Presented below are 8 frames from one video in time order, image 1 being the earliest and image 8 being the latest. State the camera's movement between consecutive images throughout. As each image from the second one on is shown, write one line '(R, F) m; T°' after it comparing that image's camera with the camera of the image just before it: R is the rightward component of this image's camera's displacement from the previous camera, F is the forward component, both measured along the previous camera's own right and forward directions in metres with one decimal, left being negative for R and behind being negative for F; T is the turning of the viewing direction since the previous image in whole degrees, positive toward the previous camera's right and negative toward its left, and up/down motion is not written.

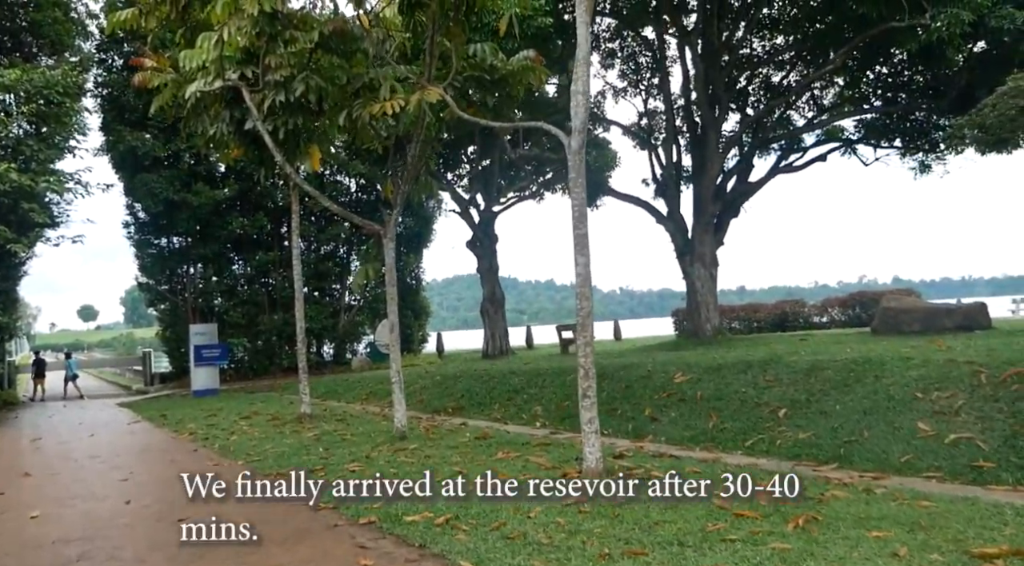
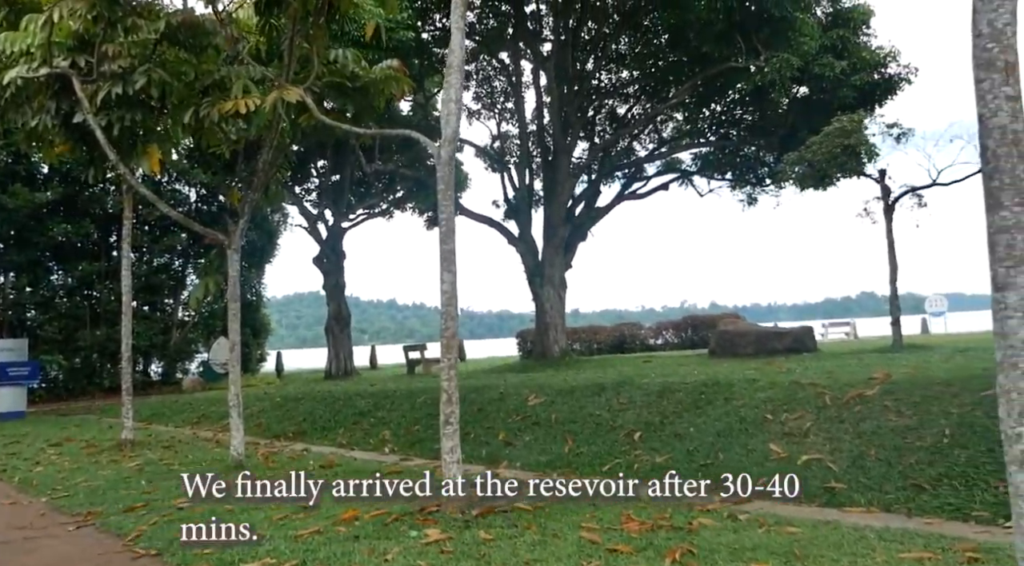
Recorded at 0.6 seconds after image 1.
(-0.2, +0.3) m; +11°
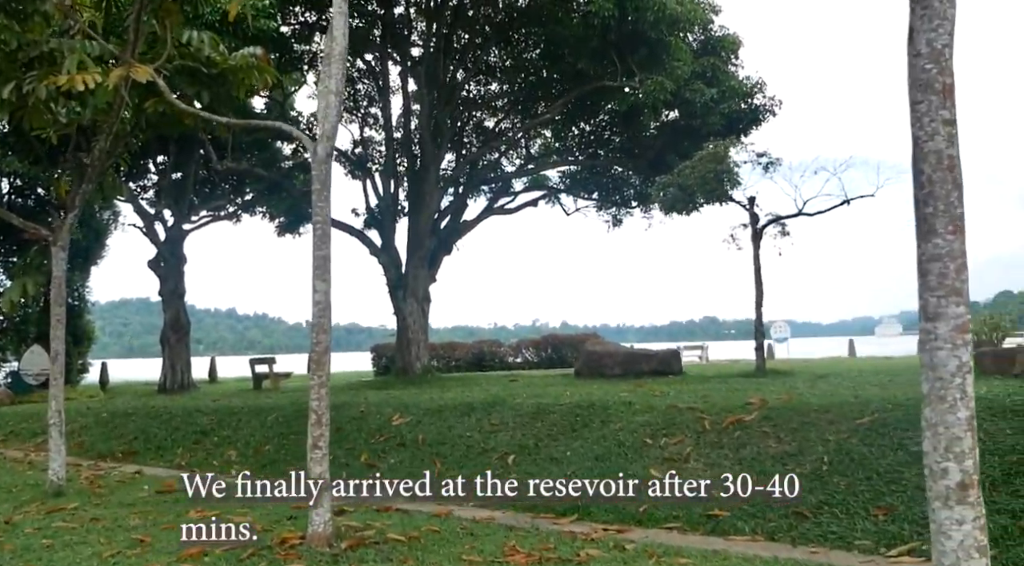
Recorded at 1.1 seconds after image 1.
(-0.2, +0.5) m; +11°
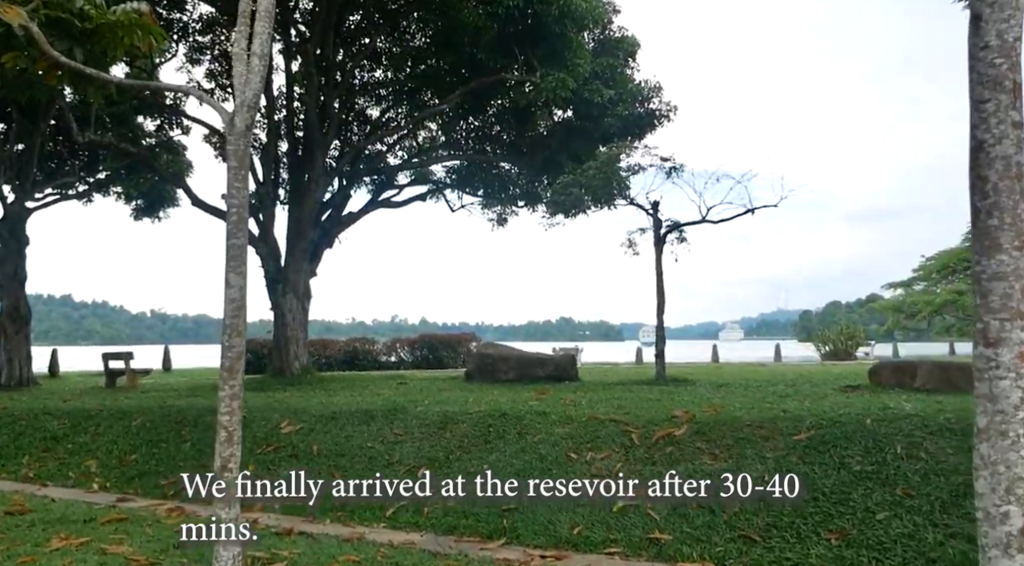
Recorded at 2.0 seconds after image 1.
(-0.5, +0.6) m; +10°
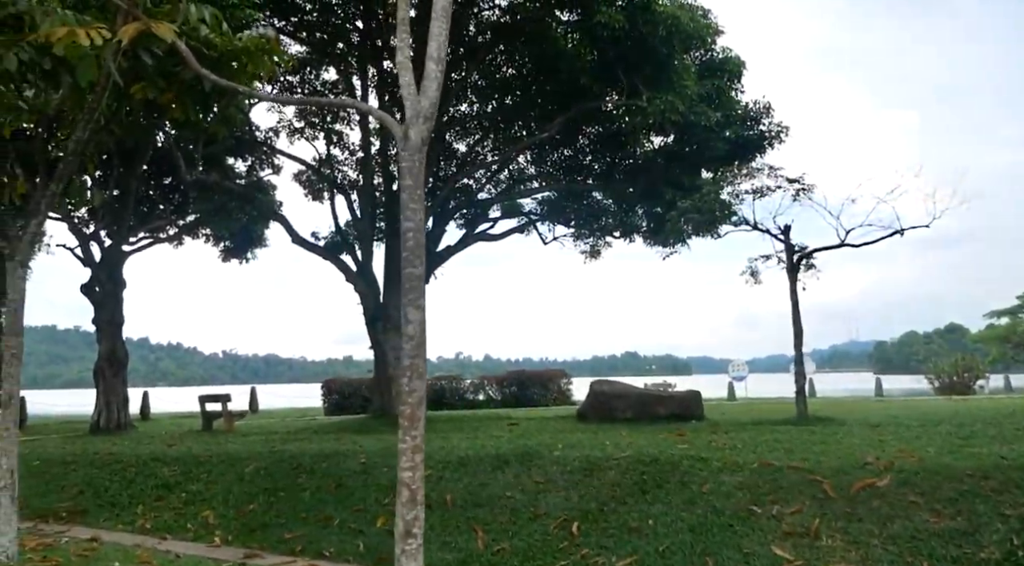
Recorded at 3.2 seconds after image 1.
(-0.9, +0.7) m; -4°
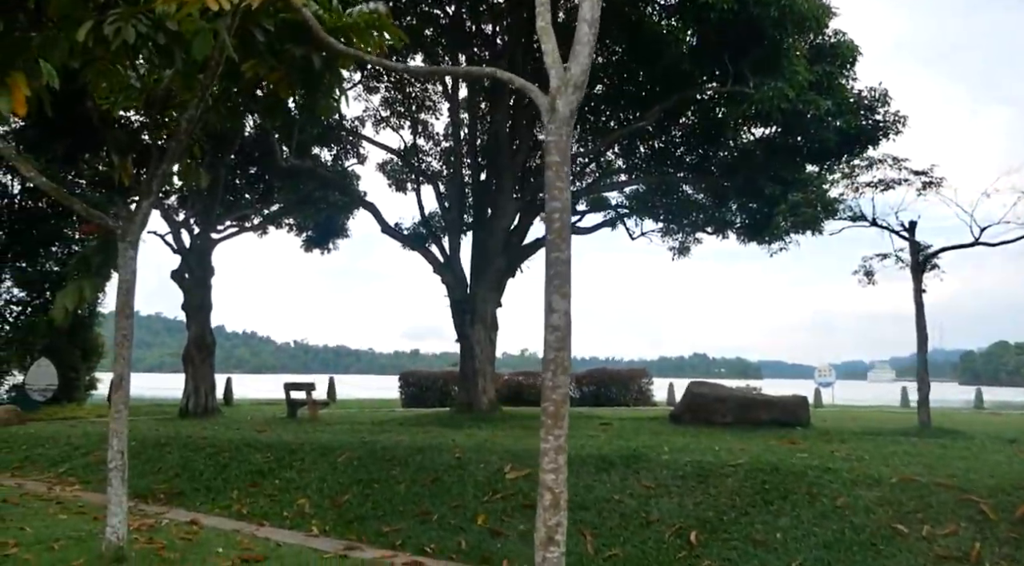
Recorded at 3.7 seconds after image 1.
(-0.4, +0.4) m; -5°
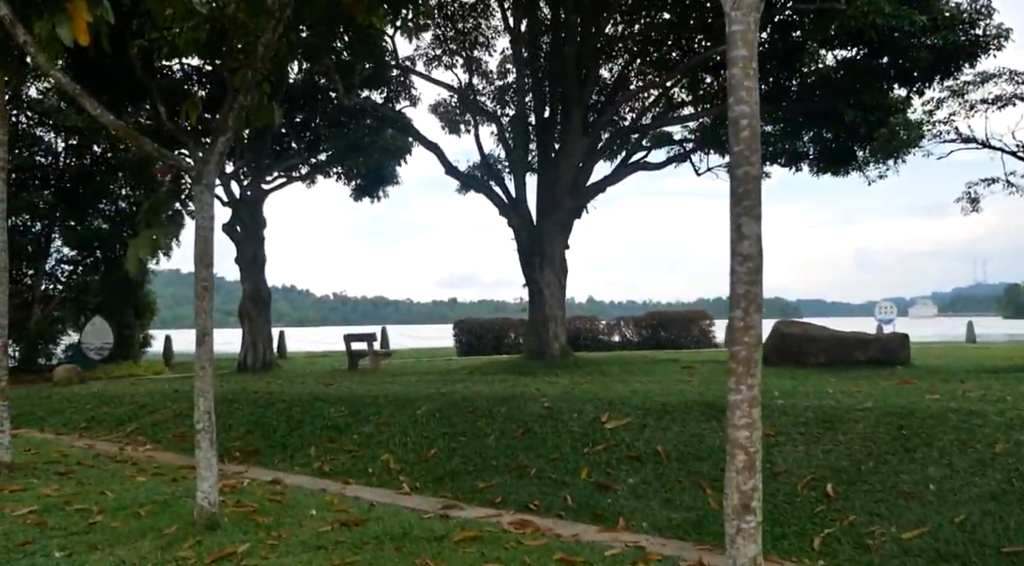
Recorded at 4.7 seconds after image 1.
(-0.6, +0.6) m; -3°
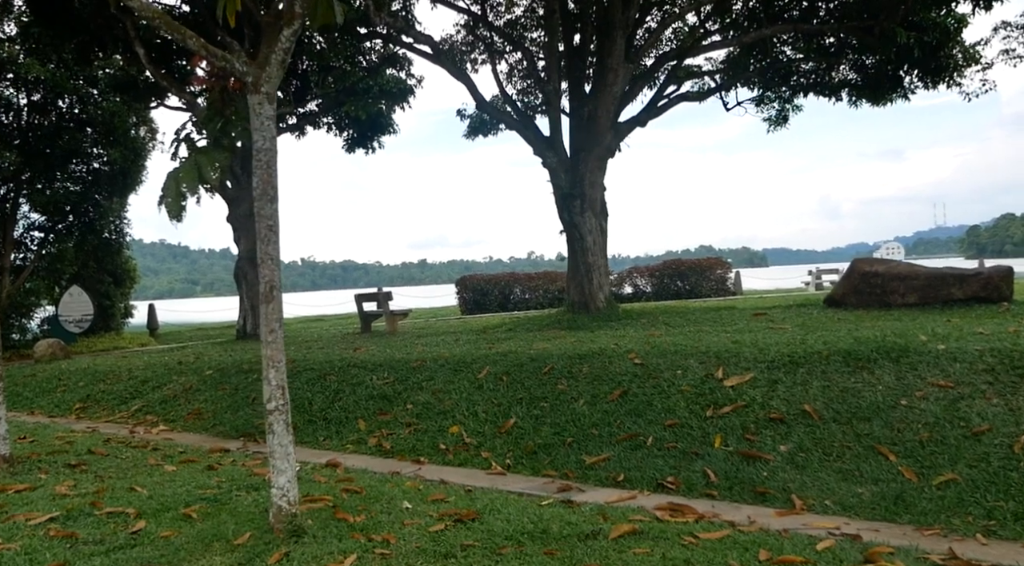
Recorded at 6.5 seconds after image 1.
(-1.1, +1.3) m; +2°
